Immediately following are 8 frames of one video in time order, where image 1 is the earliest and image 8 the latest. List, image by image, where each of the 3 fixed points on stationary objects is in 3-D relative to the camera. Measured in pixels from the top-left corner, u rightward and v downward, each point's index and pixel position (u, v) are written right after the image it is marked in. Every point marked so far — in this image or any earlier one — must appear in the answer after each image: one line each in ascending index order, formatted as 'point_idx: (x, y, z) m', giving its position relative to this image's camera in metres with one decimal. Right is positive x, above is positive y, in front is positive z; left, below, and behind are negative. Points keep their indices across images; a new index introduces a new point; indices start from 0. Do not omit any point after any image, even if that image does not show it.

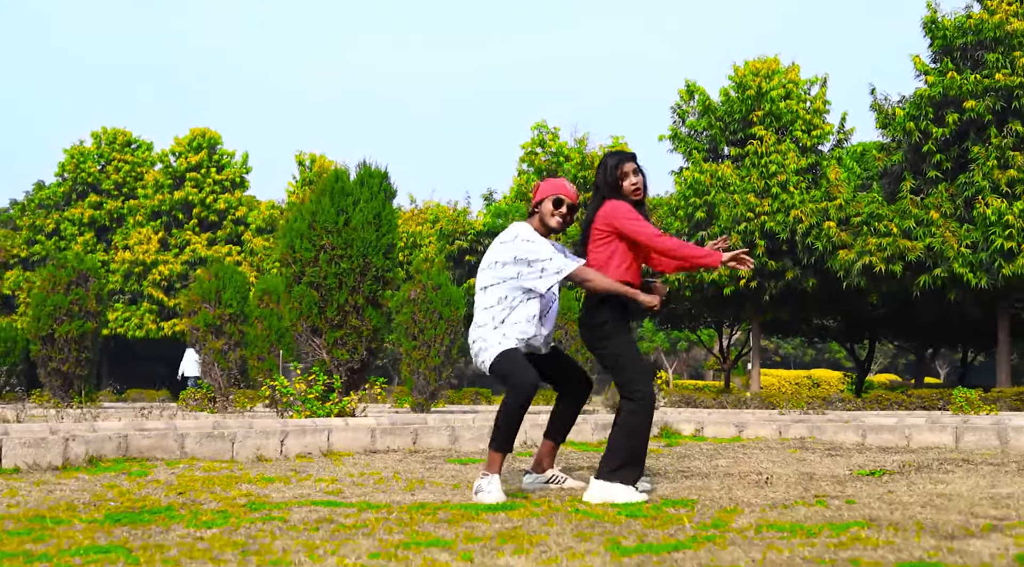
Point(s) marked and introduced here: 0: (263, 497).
0: (-1.3, -1.2, +6.4) m
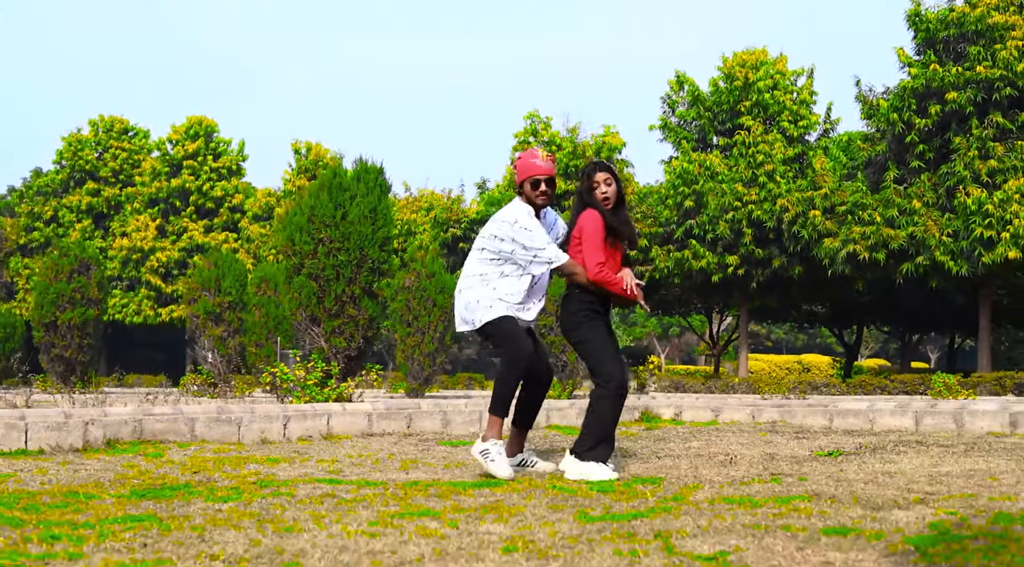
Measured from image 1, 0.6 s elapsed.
0: (-1.4, -1.2, +7.1) m
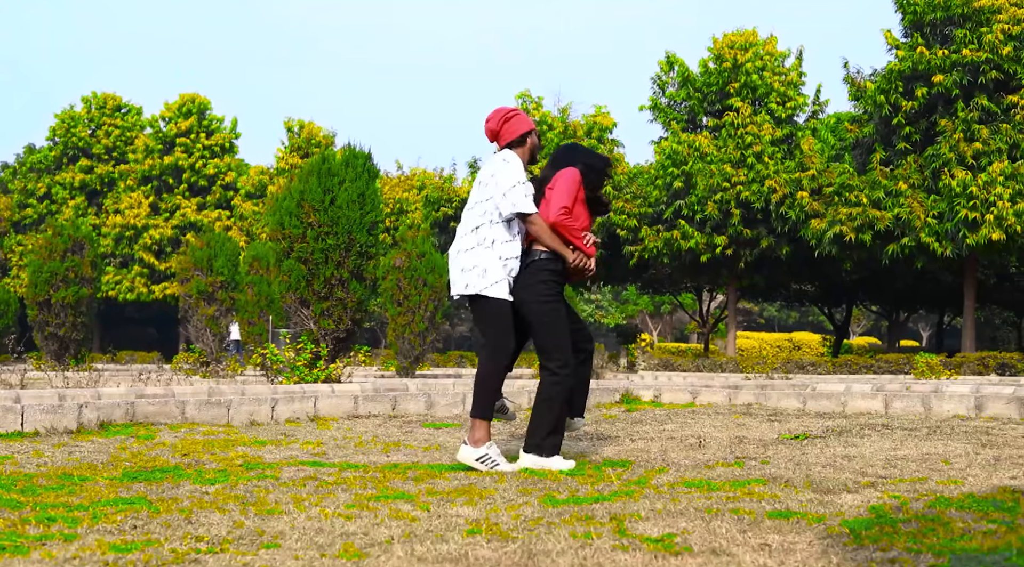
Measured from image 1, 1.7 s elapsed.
0: (-1.6, -1.1, +7.4) m
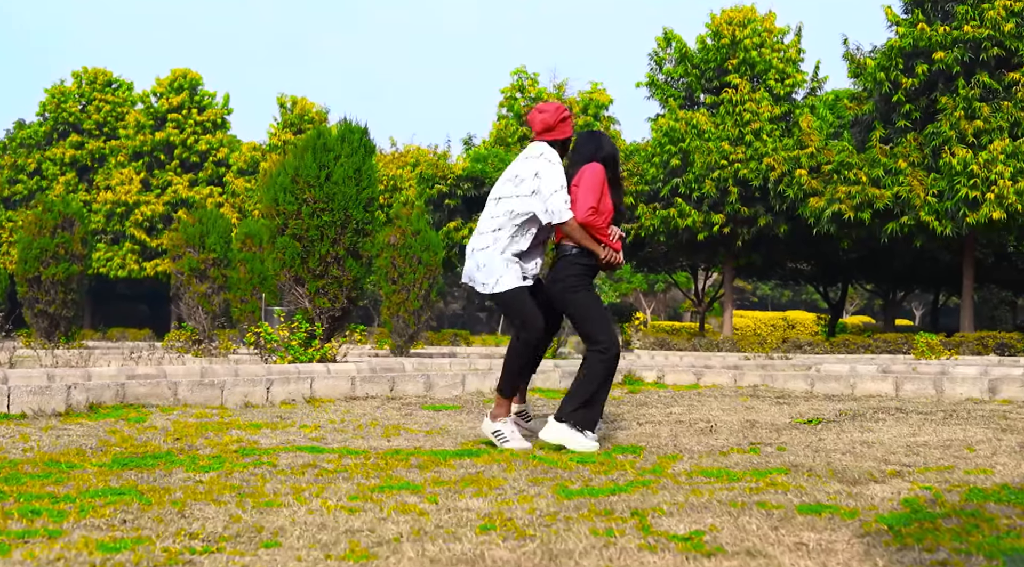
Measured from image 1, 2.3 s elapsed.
0: (-1.5, -1.0, +7.1) m
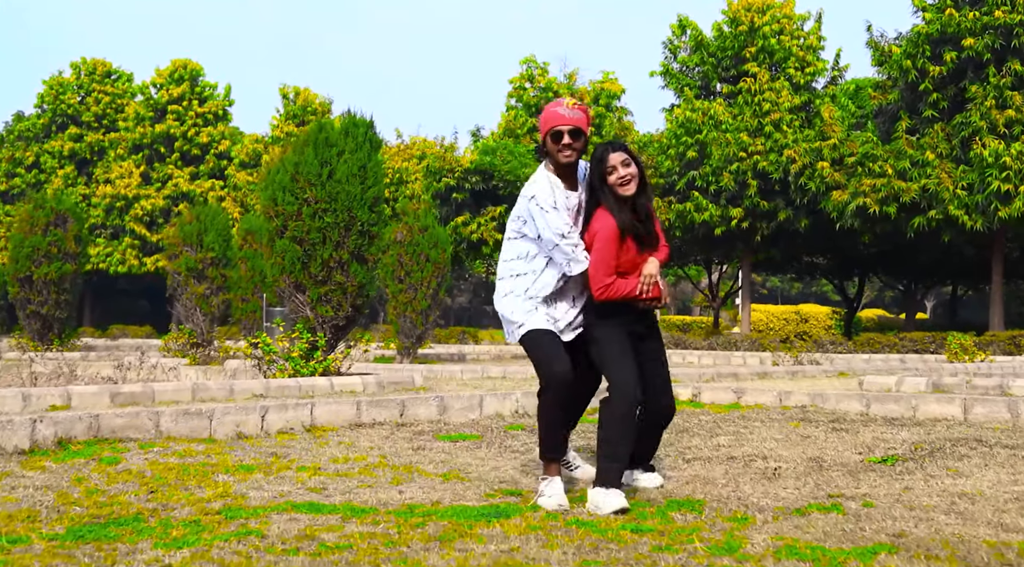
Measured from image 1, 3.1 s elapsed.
0: (-1.4, -1.1, +6.0) m
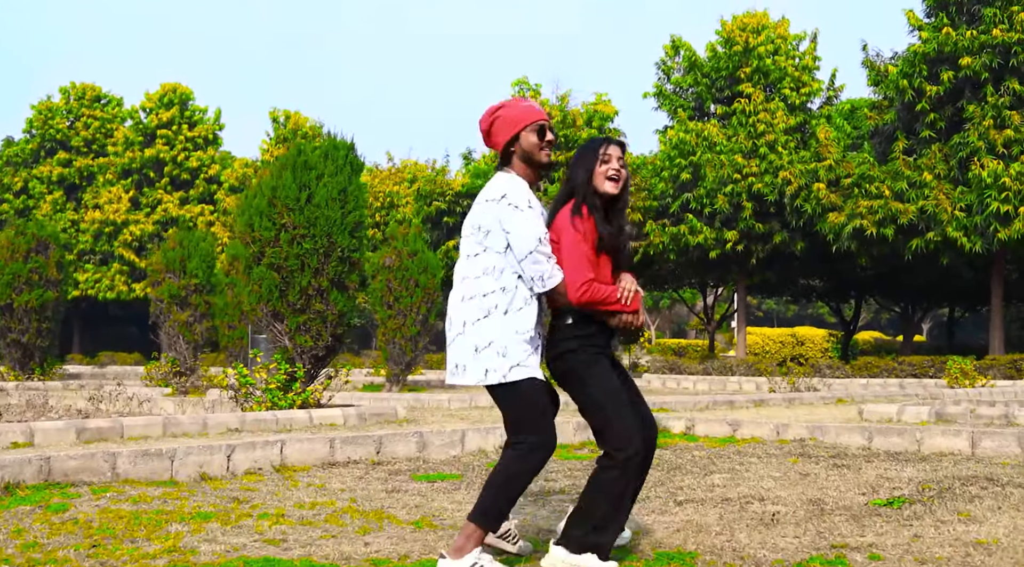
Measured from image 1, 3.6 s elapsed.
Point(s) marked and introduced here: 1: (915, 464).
0: (-1.5, -1.3, +5.5) m
1: (+2.9, -1.3, +8.6) m
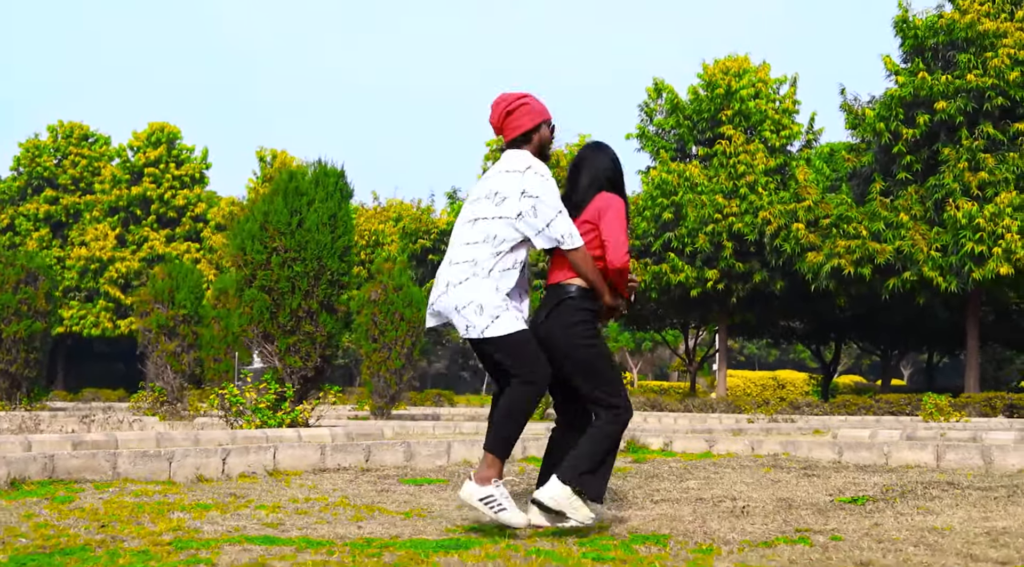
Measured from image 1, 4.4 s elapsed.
0: (-1.6, -1.2, +5.8) m
1: (+2.8, -1.4, +9.0) m
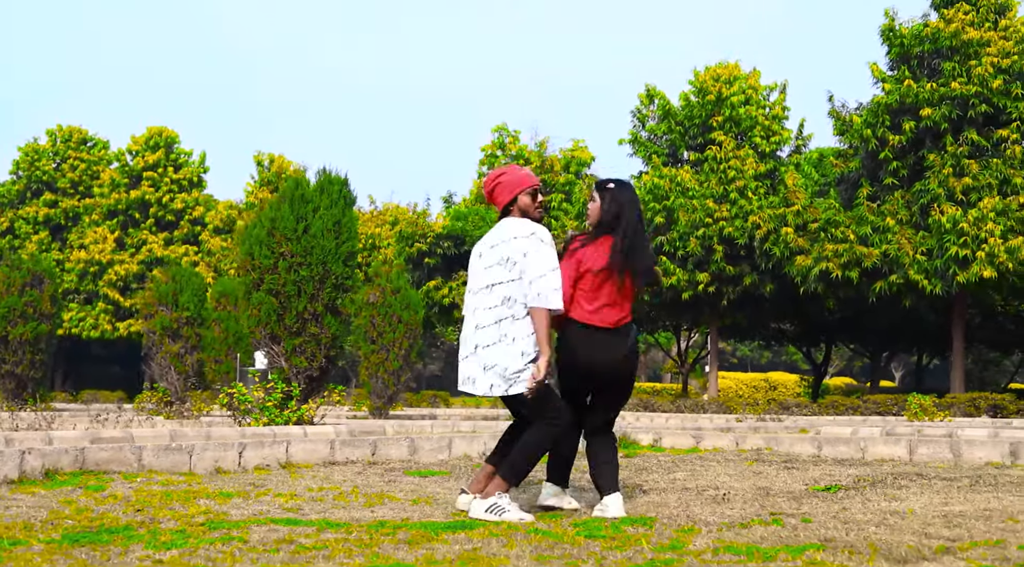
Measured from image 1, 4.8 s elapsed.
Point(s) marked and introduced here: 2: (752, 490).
0: (-1.6, -1.3, +6.4) m
1: (+2.8, -1.5, +9.6) m
2: (+1.6, -1.4, +7.9) m
